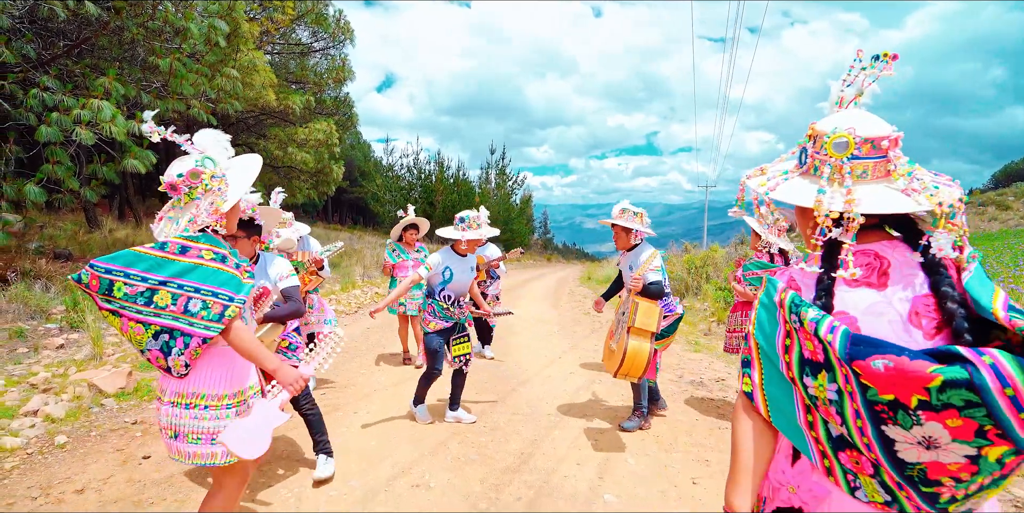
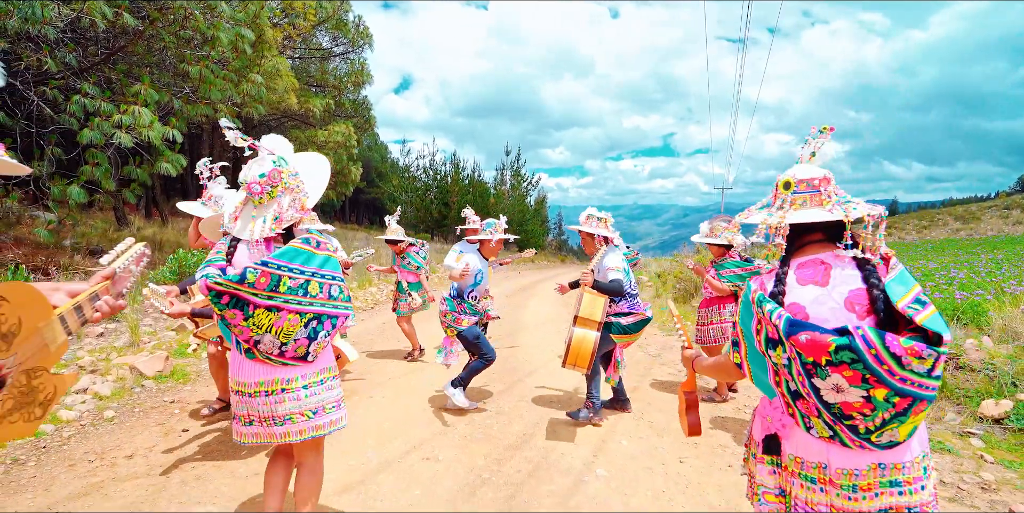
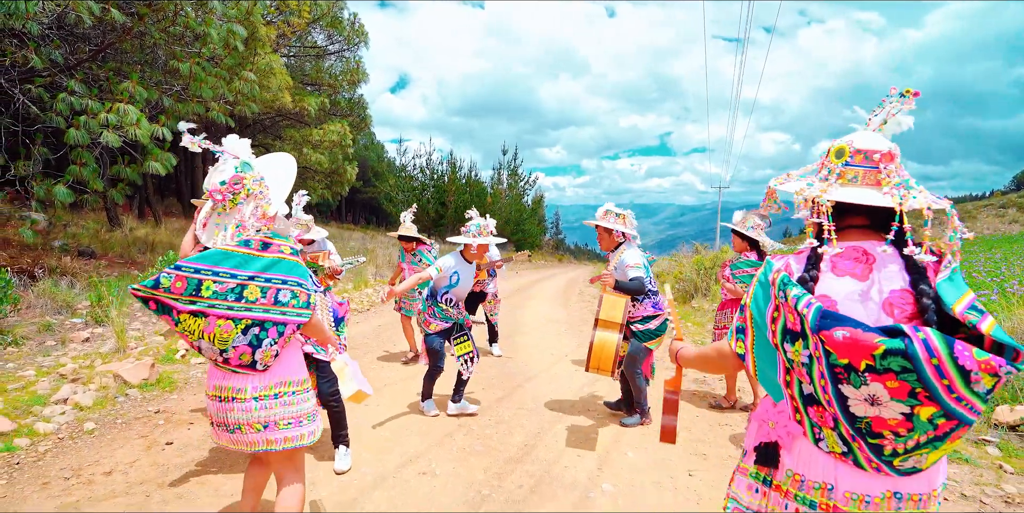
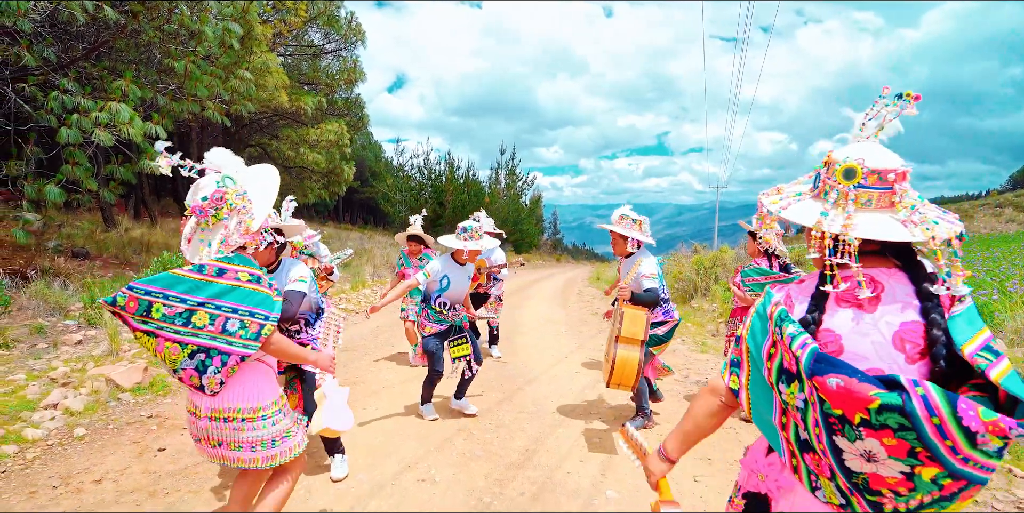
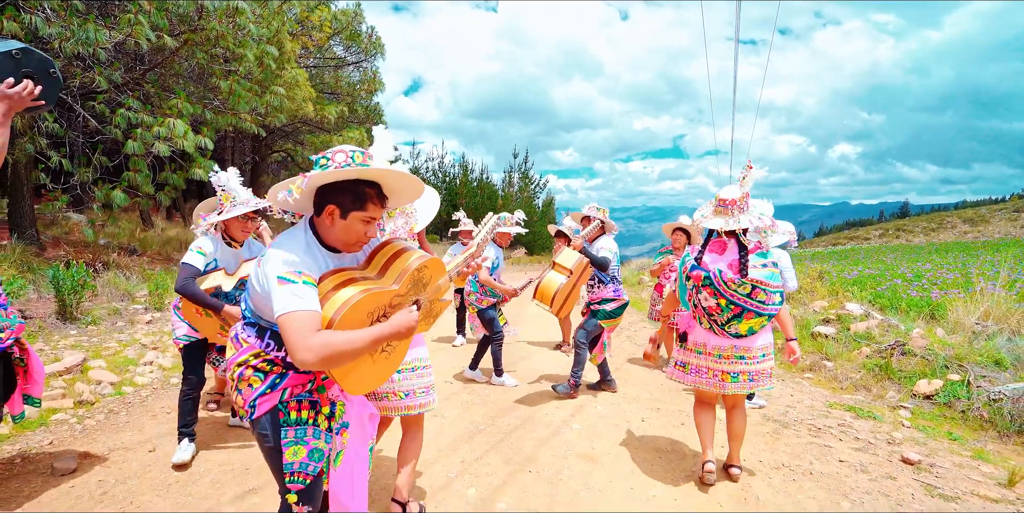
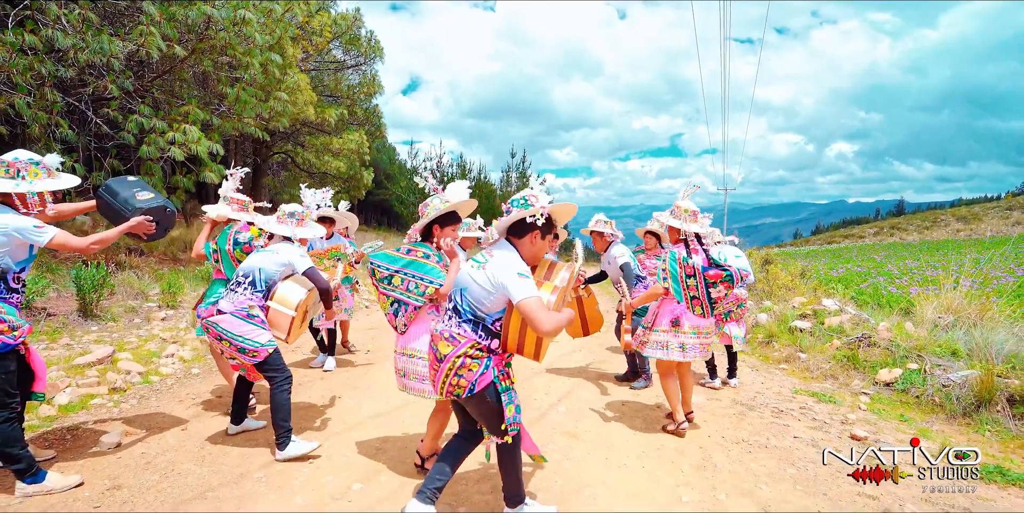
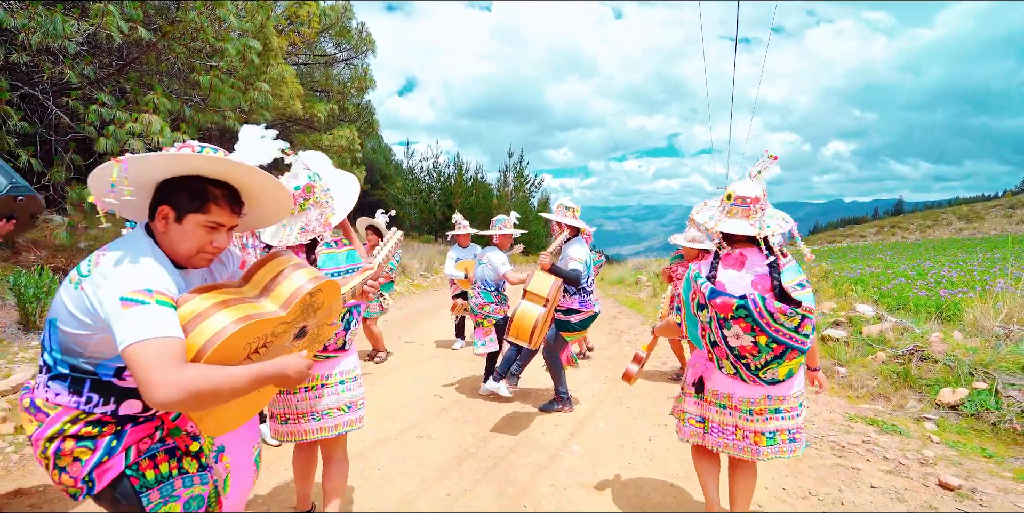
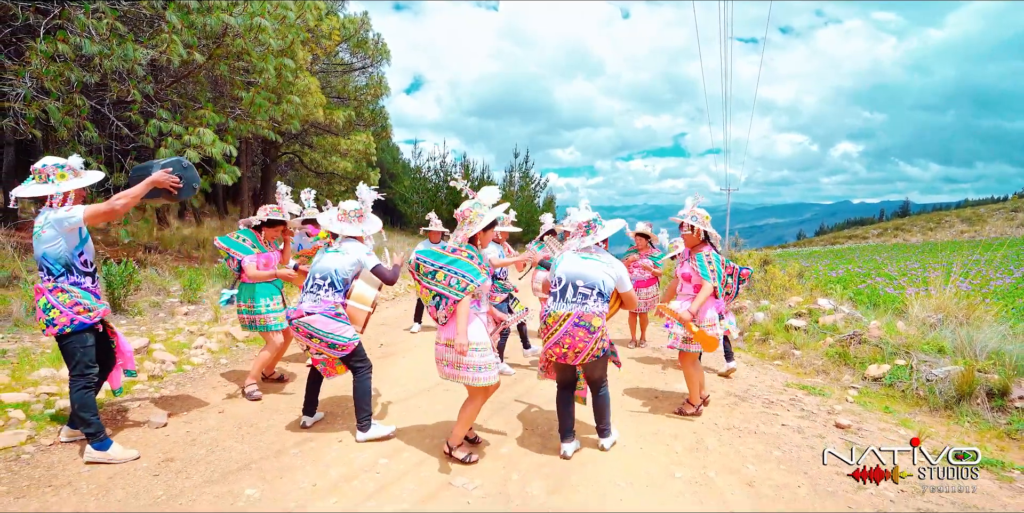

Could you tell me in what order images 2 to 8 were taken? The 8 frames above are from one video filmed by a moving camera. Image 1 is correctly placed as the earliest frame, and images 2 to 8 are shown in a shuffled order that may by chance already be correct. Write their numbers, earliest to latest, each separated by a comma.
4, 3, 2, 7, 5, 6, 8
